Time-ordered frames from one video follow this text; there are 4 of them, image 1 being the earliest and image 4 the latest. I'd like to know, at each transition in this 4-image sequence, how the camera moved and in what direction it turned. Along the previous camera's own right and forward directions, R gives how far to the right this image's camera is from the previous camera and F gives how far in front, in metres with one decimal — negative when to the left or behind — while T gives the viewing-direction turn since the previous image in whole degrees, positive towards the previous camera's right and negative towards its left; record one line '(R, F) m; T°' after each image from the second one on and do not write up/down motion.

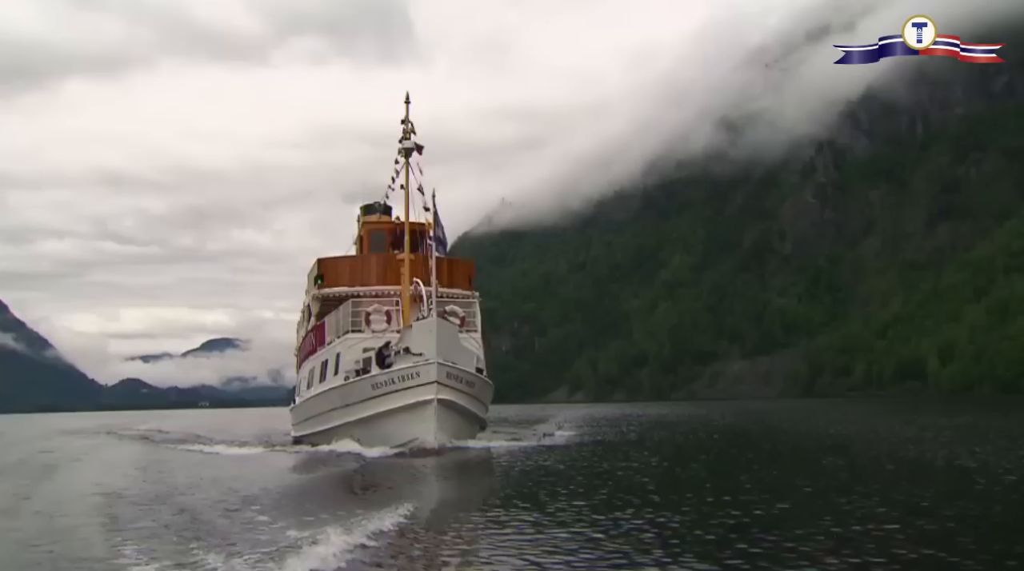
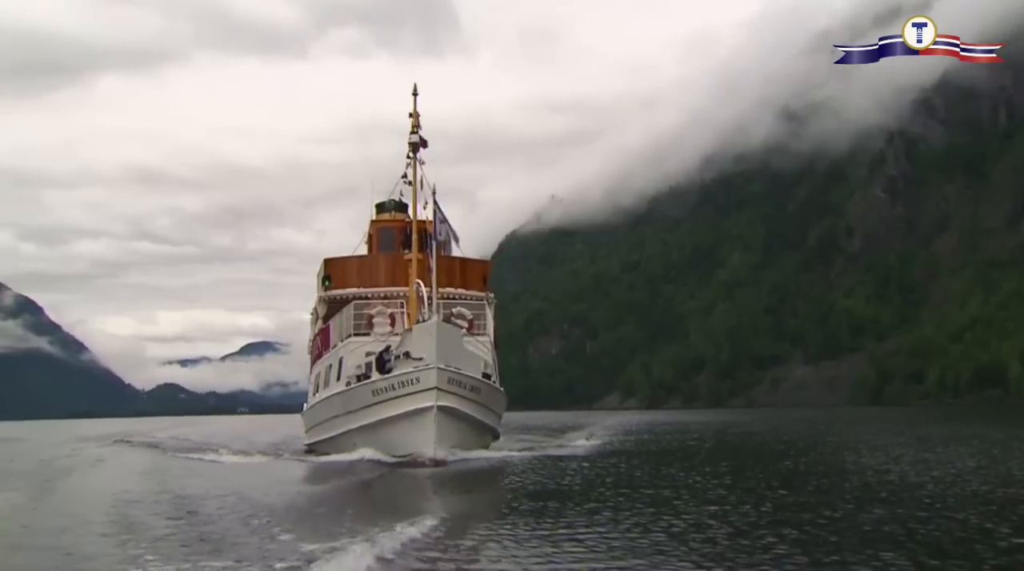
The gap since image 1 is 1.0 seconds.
(+2.5, +5.3) m; -4°
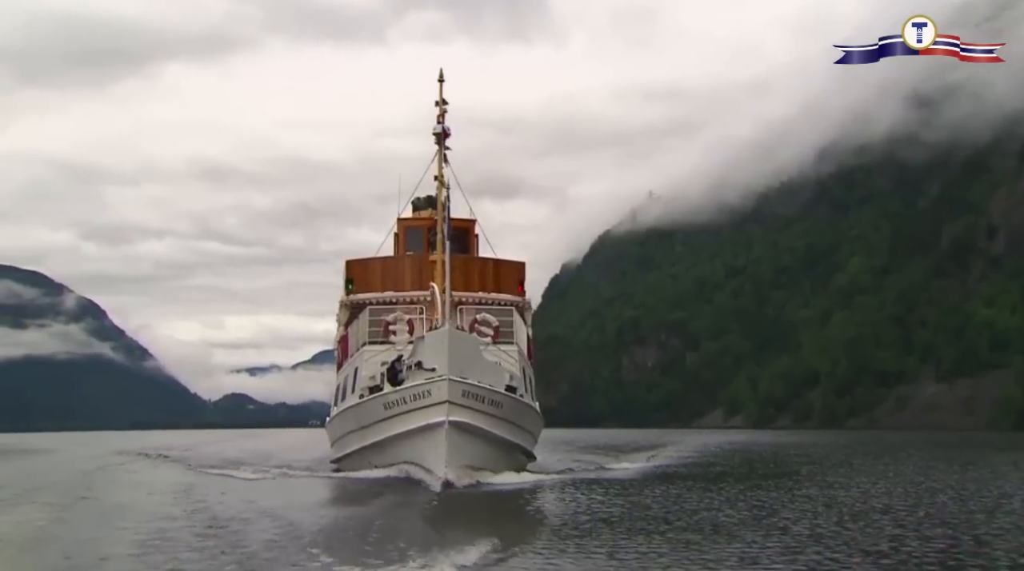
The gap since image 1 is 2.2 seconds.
(+2.6, +9.6) m; -7°
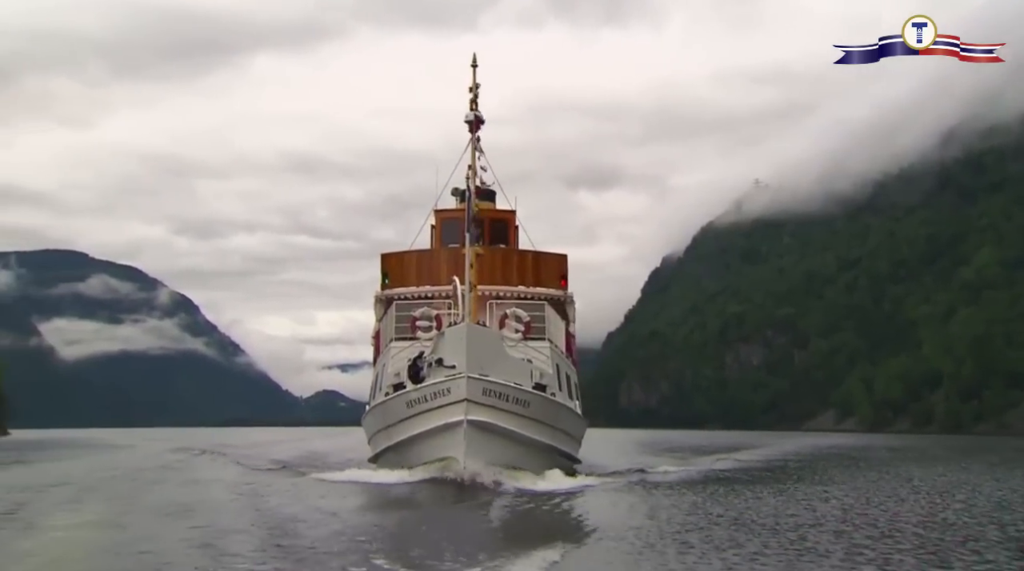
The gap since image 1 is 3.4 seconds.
(+3.4, +3.9) m; -7°
